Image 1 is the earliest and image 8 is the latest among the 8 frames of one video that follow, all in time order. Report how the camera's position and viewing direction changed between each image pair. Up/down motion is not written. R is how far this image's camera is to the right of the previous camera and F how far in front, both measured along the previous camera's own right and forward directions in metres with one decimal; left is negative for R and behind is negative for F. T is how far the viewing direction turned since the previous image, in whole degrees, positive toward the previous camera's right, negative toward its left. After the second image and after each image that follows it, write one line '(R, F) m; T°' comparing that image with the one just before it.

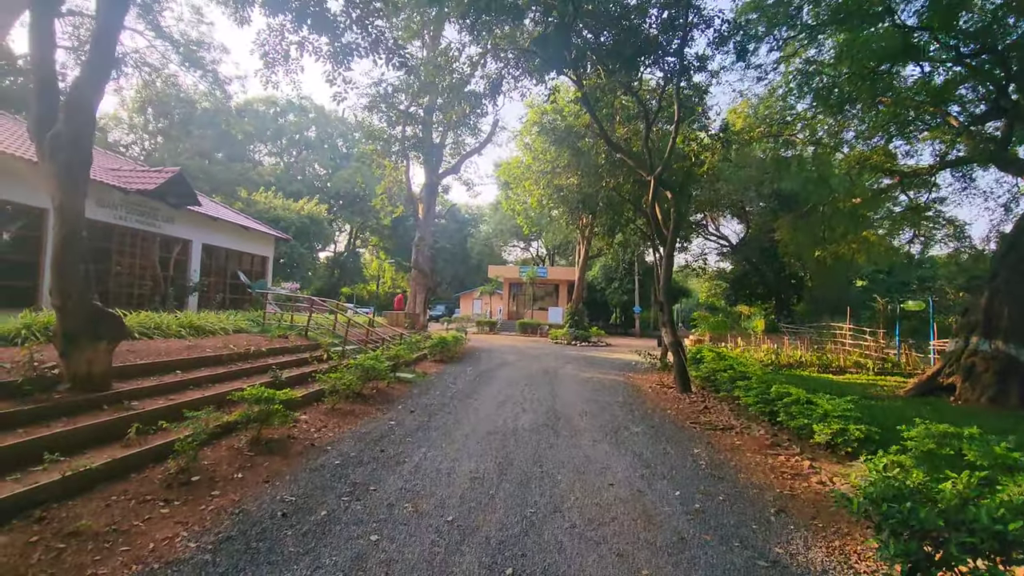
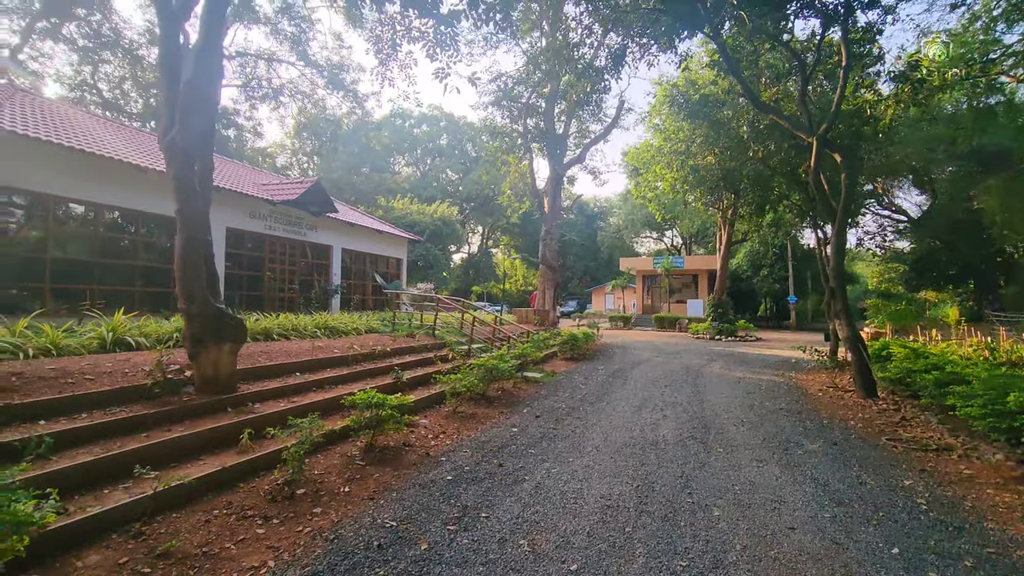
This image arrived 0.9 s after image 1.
(0.0, +0.9) m; -14°
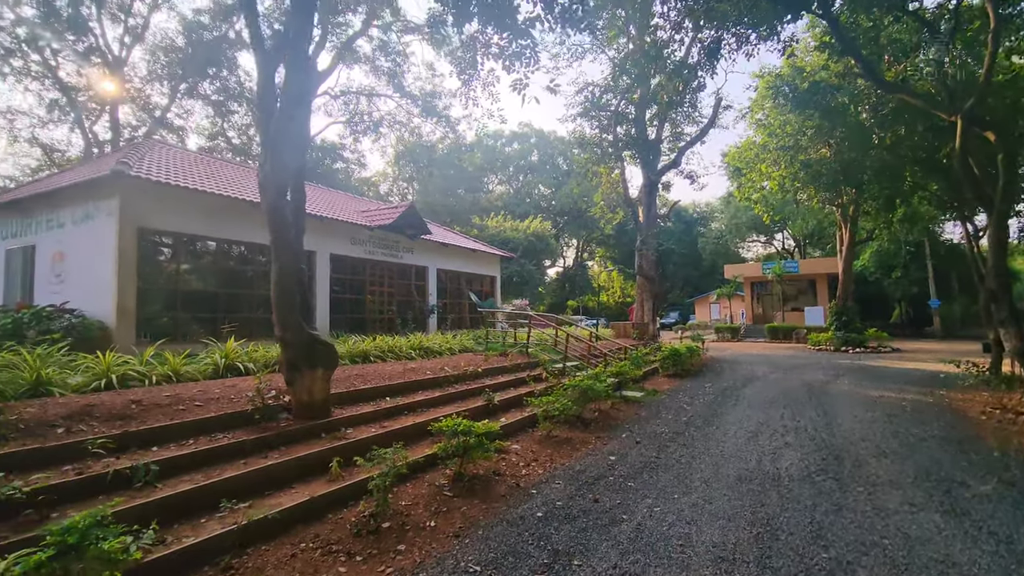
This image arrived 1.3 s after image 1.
(+0.1, +0.3) m; -10°
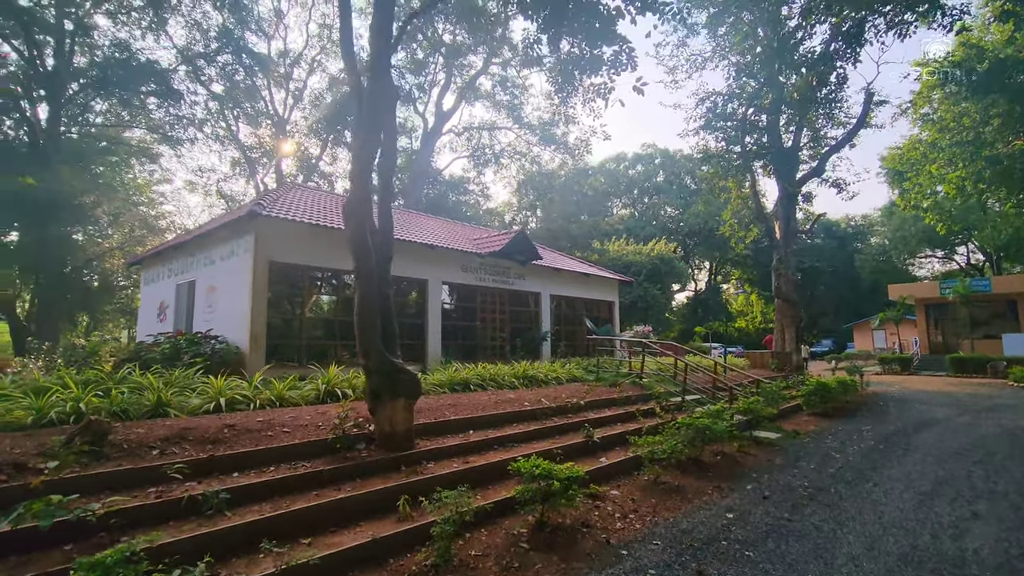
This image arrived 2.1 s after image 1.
(+0.4, +0.5) m; -14°
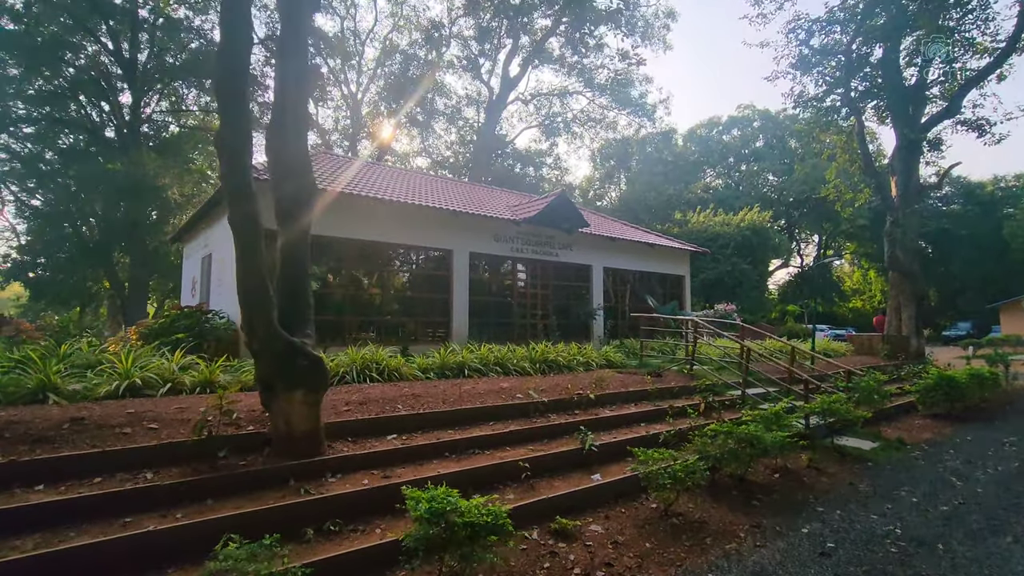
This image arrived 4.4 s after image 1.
(+1.2, +1.6) m; -10°
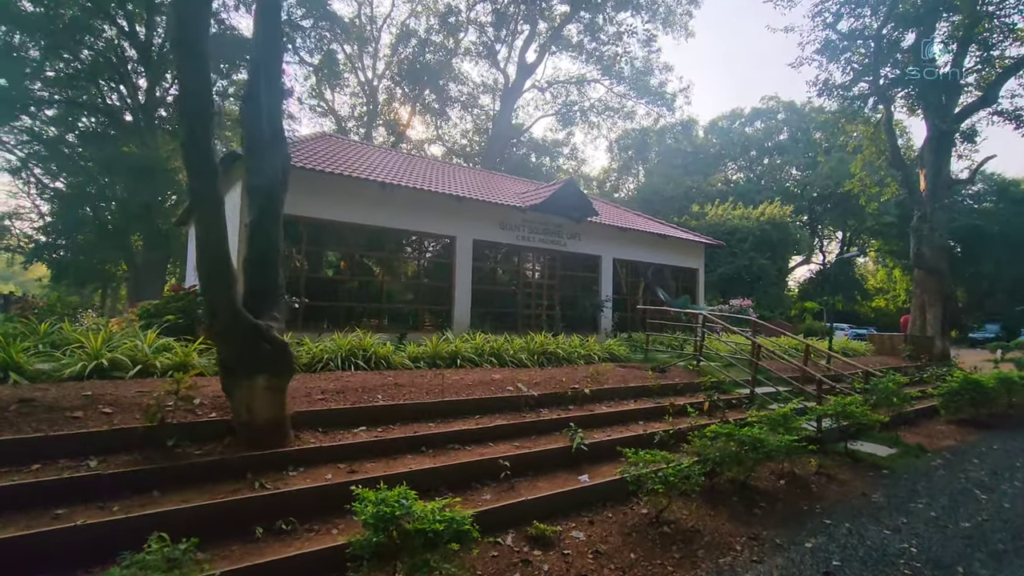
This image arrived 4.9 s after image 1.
(+0.3, +0.3) m; -2°
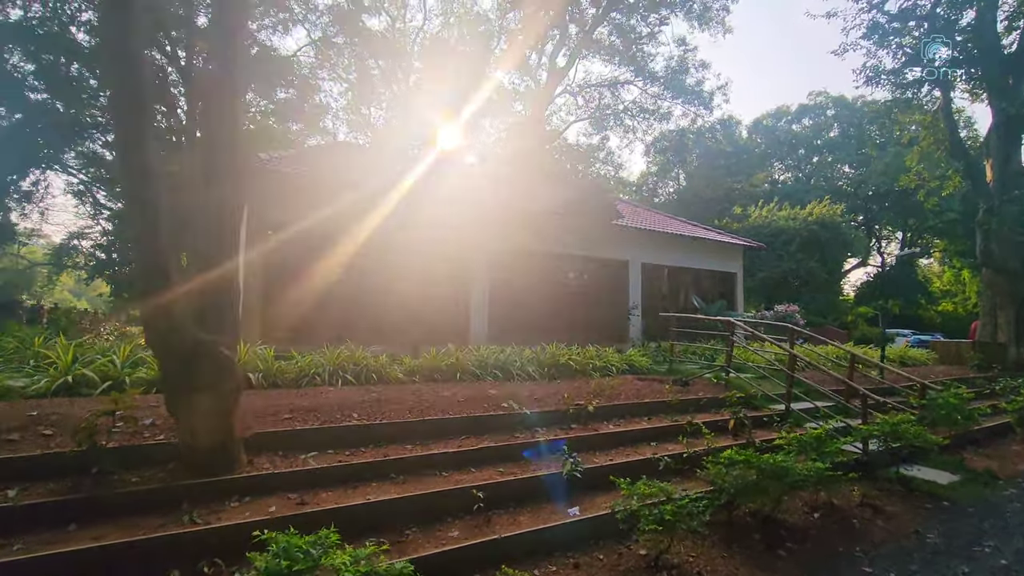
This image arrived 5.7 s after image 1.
(+0.5, +0.5) m; -5°
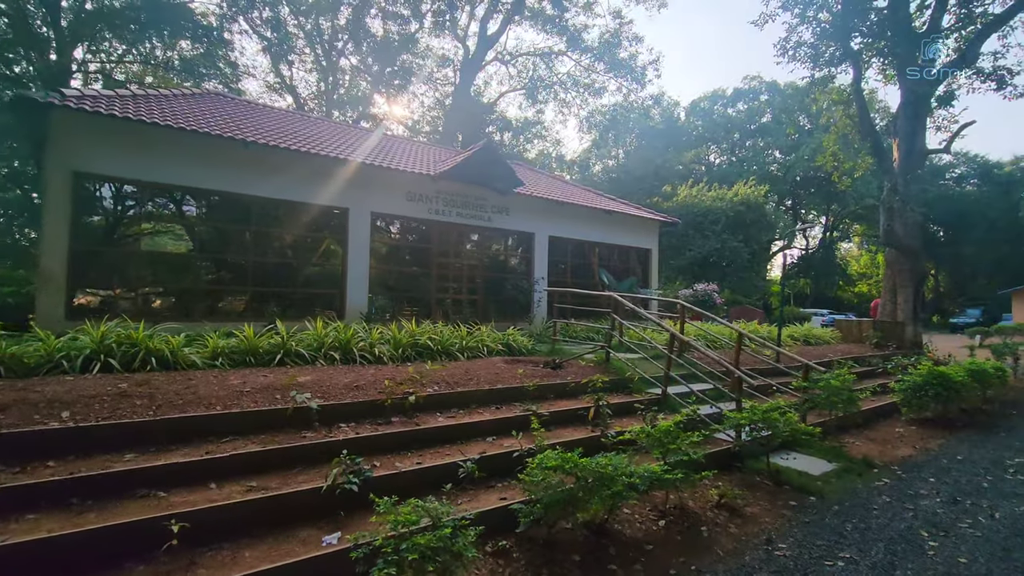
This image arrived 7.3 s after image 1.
(+1.1, +0.9) m; +6°
